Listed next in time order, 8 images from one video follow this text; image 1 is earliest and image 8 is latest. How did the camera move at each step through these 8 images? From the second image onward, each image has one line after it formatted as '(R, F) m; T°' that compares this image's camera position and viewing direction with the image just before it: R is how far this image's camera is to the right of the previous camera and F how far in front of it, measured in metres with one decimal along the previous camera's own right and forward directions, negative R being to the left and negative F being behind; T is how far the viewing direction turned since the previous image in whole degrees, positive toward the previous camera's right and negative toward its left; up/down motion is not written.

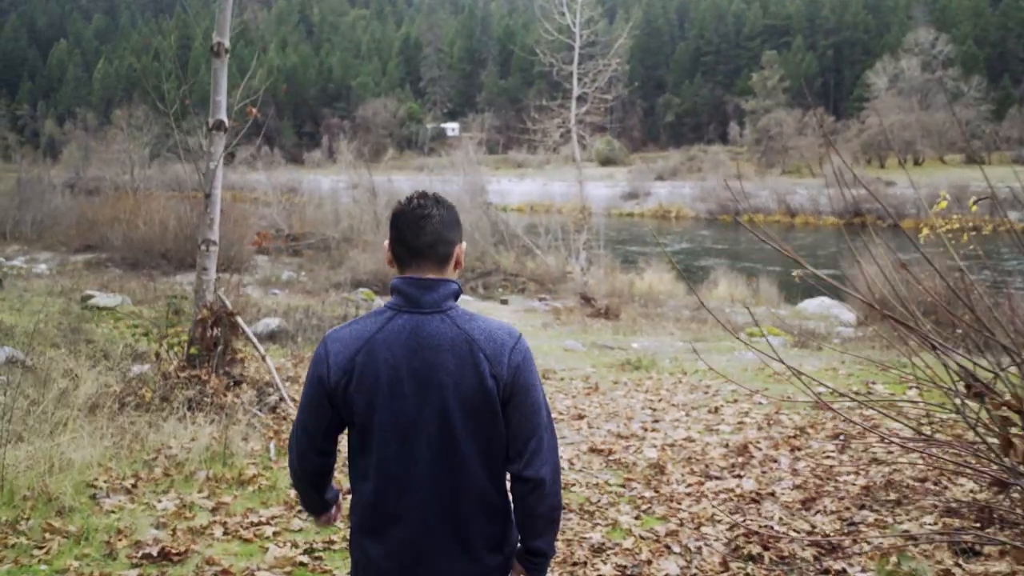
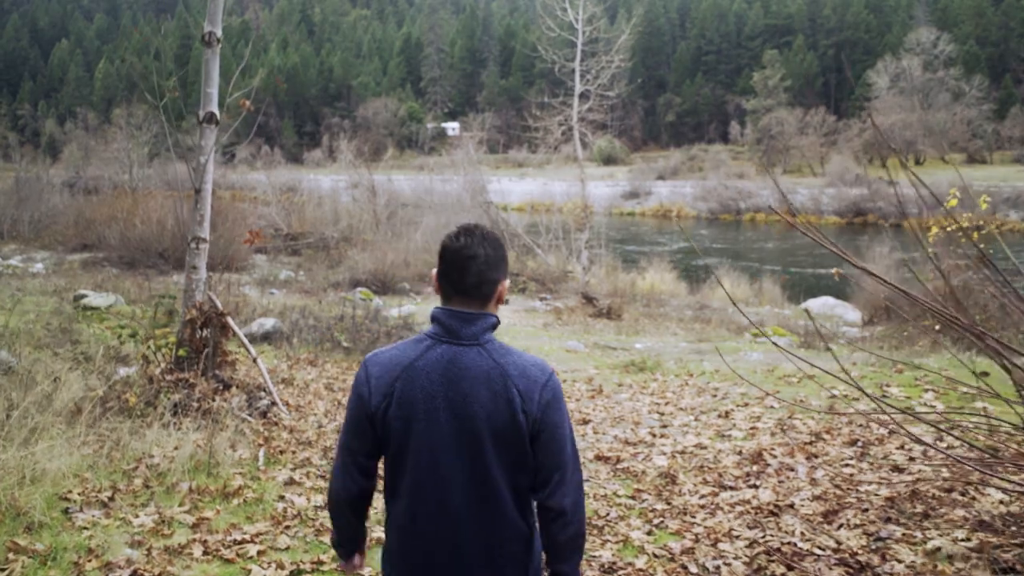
(0.0, +0.2) m; 0°
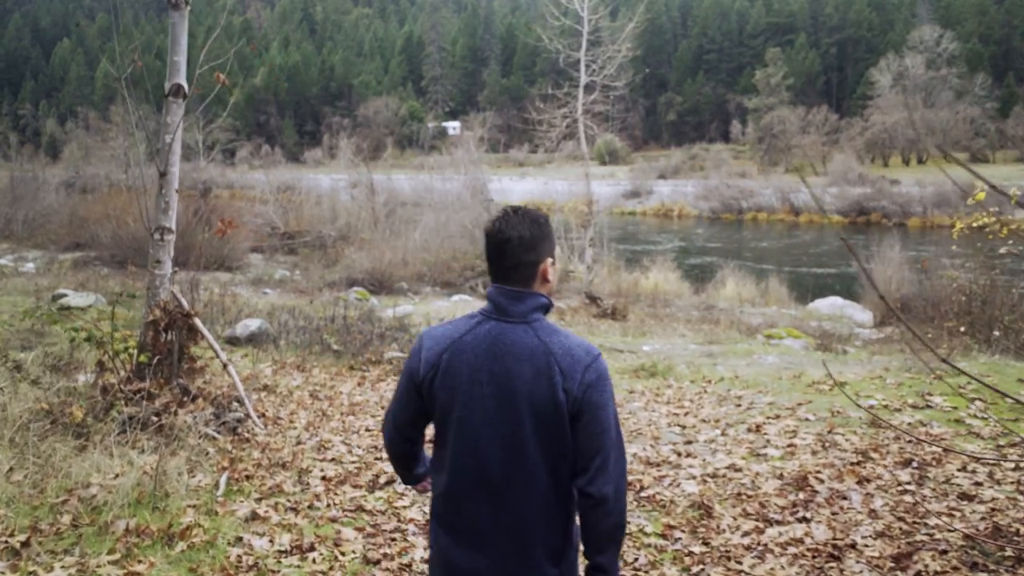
(0.0, +0.5) m; 0°
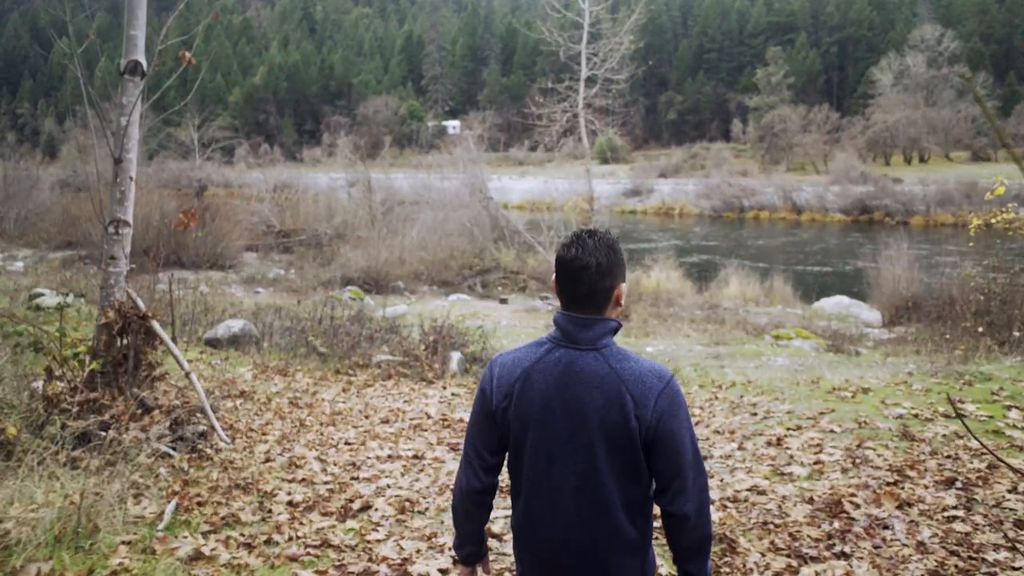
(0.0, +0.4) m; 0°
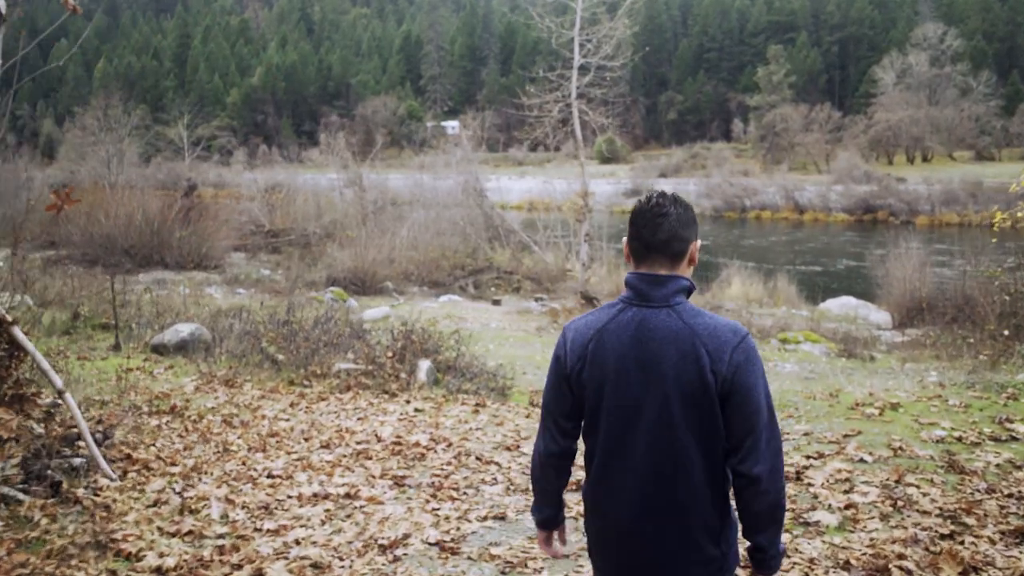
(+0.2, +0.7) m; 0°
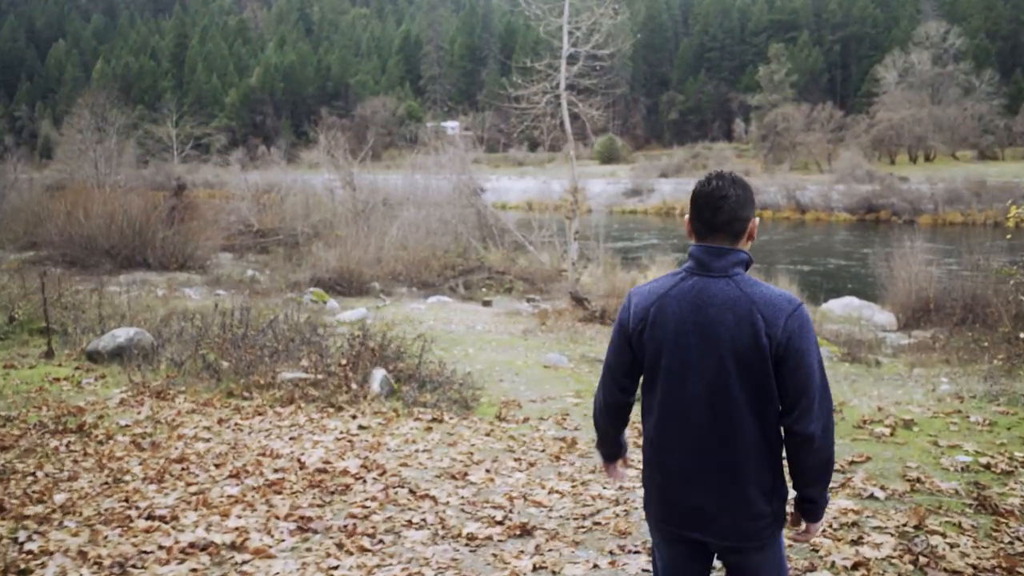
(+0.2, +0.6) m; 0°
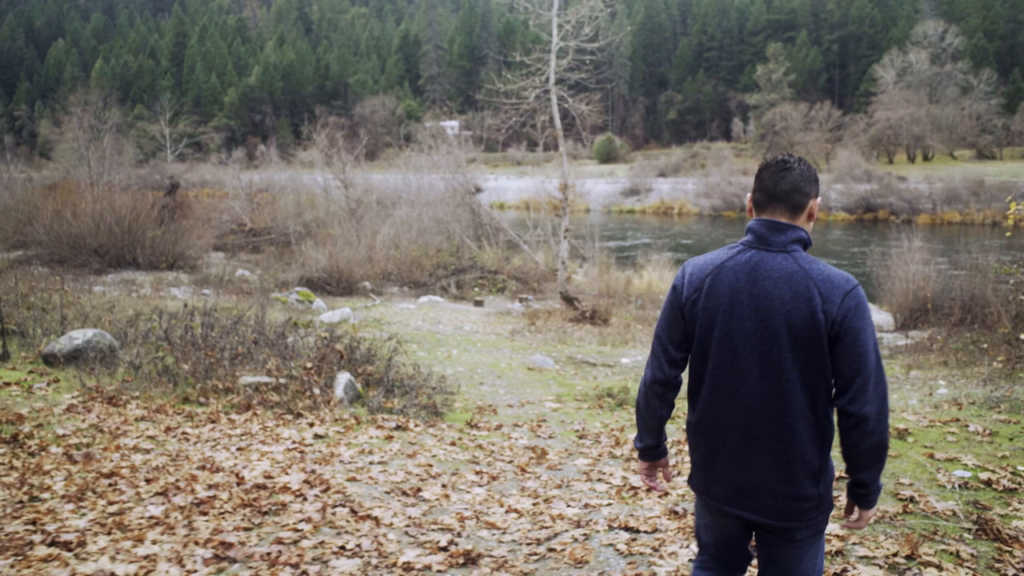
(+0.1, +0.3) m; 0°
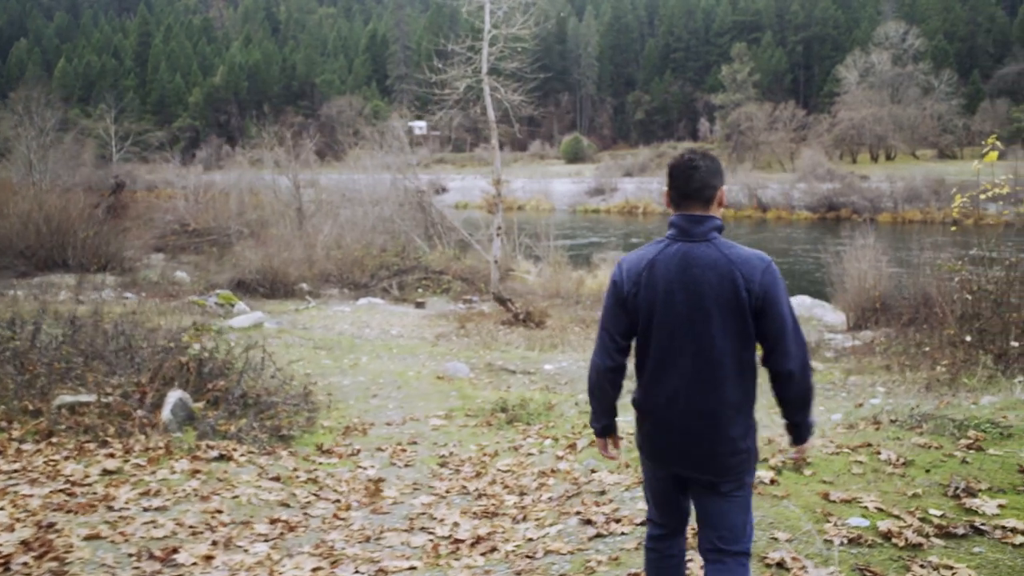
(+0.5, +0.6) m; +2°
